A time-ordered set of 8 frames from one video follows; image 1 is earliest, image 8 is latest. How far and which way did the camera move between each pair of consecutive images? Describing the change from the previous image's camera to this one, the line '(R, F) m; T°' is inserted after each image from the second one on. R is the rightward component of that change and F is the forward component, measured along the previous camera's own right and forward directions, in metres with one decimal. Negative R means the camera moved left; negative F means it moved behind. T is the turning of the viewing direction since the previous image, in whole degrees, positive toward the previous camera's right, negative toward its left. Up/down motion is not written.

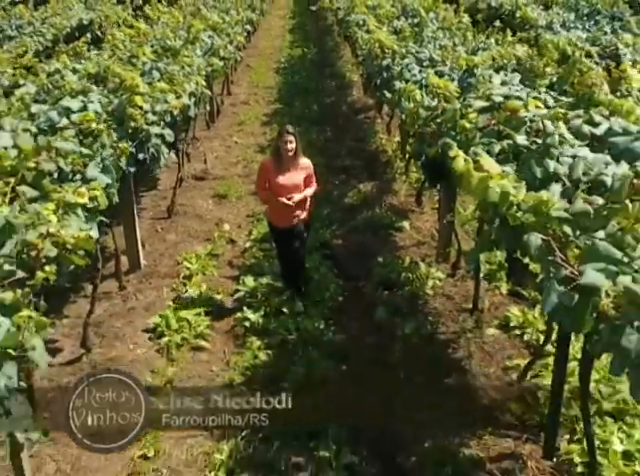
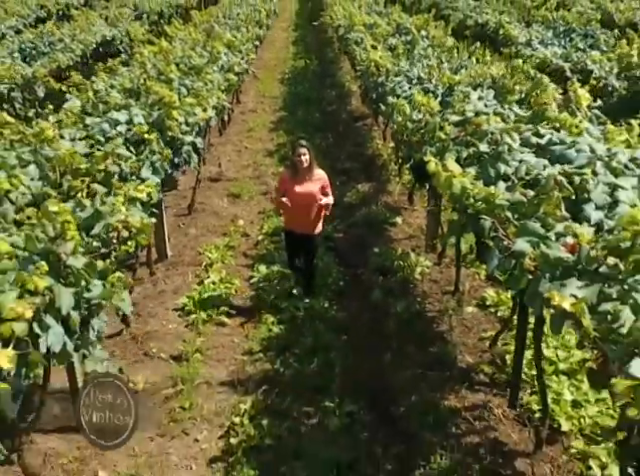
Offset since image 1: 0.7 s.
(-0.1, -1.1) m; 0°
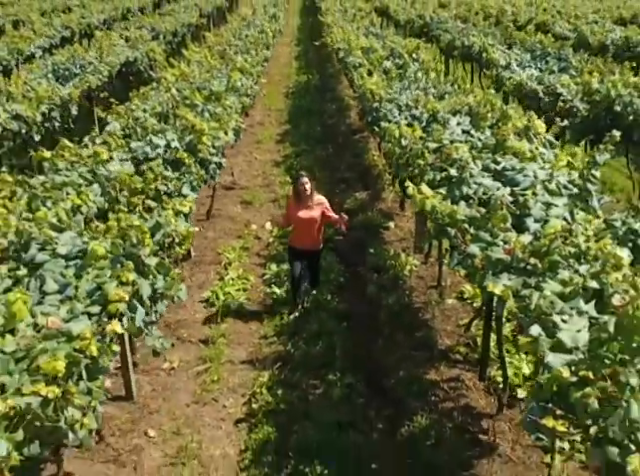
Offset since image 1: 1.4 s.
(-0.1, -1.3) m; 0°
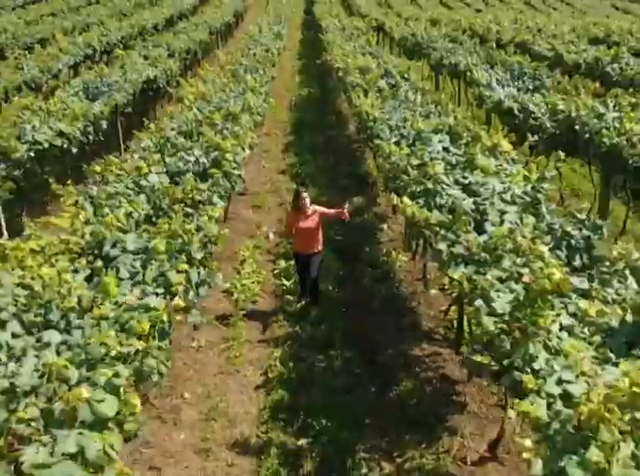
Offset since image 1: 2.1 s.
(-0.1, -1.5) m; 0°
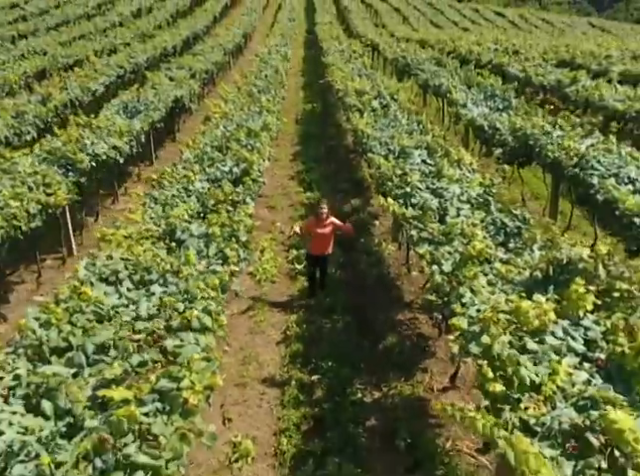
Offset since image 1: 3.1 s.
(-0.1, -2.7) m; 0°
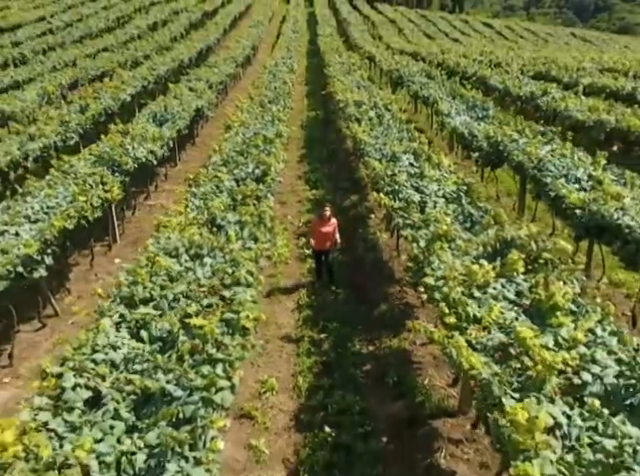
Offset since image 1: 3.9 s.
(-0.2, -2.7) m; 0°
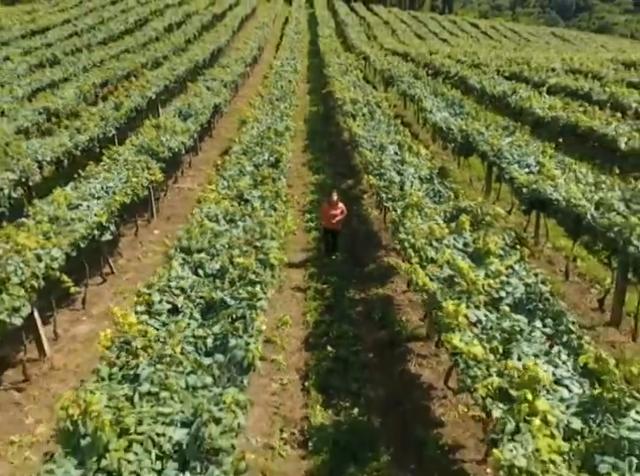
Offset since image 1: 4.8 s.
(-0.1, -3.6) m; 0°
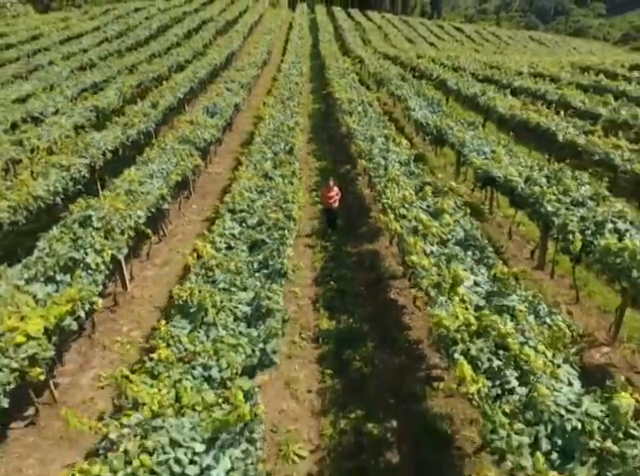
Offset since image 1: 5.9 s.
(-0.2, -5.3) m; 0°
